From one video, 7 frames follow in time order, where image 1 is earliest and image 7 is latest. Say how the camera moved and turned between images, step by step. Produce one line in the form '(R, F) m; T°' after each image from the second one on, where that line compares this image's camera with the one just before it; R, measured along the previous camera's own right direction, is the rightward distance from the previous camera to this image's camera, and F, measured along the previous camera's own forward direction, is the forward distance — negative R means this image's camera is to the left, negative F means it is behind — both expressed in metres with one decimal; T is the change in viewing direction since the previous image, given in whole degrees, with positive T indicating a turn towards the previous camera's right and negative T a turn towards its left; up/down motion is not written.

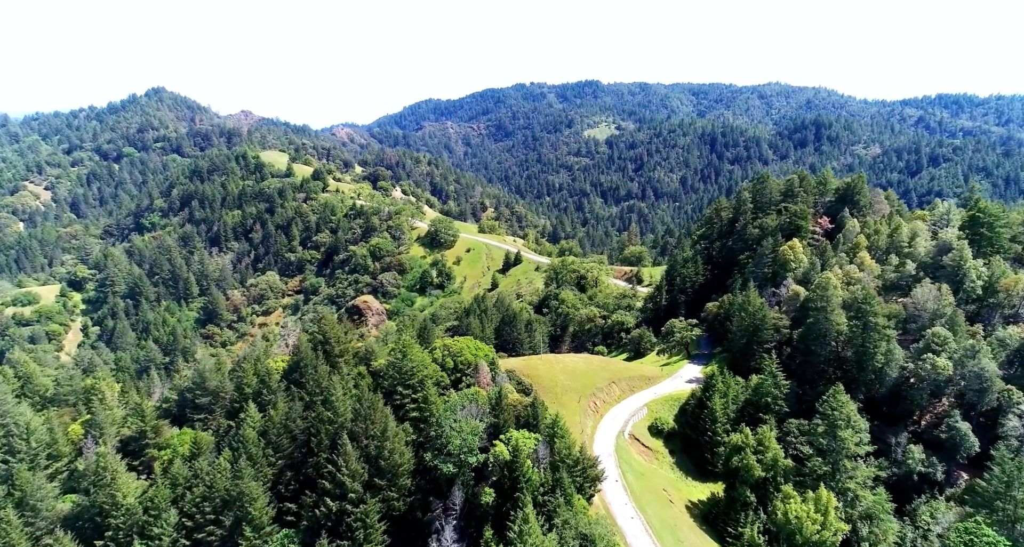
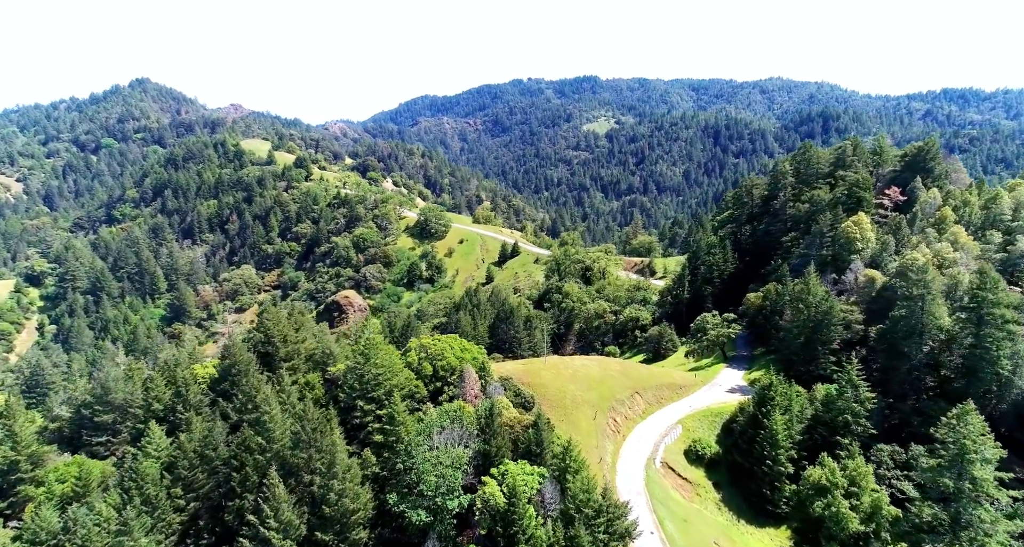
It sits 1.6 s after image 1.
(+0.2, +20.6) m; 0°
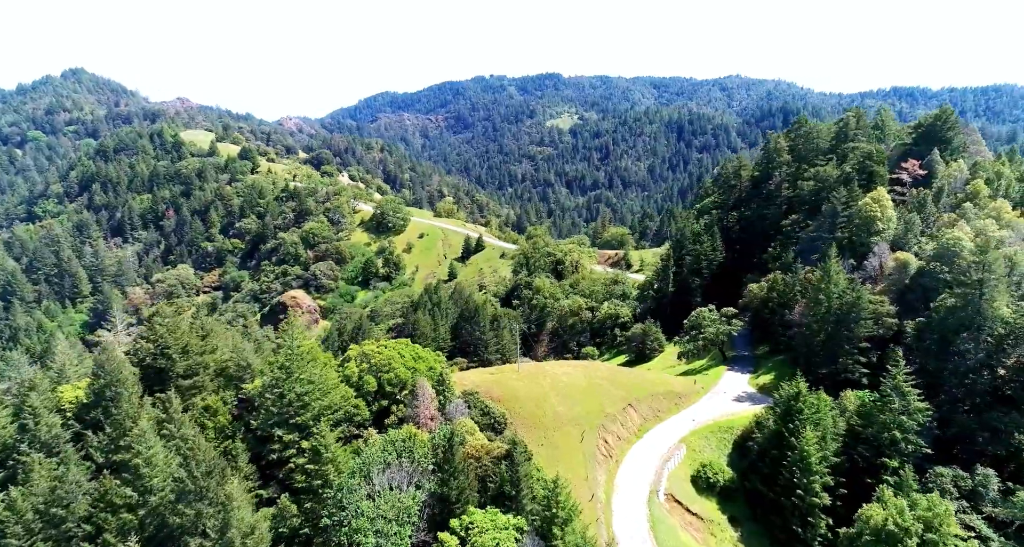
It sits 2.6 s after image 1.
(0.0, +14.0) m; +3°
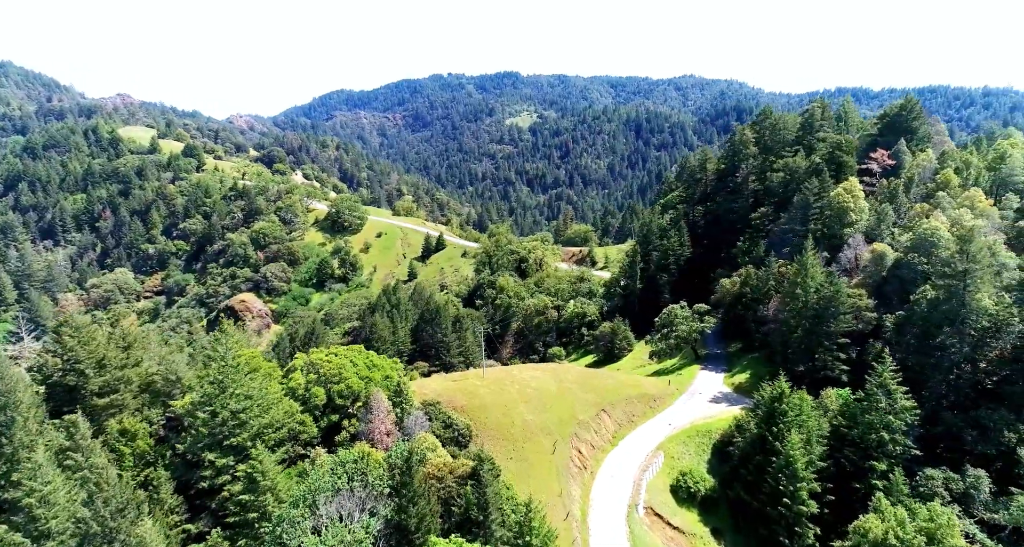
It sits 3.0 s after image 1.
(-0.1, +4.5) m; +3°
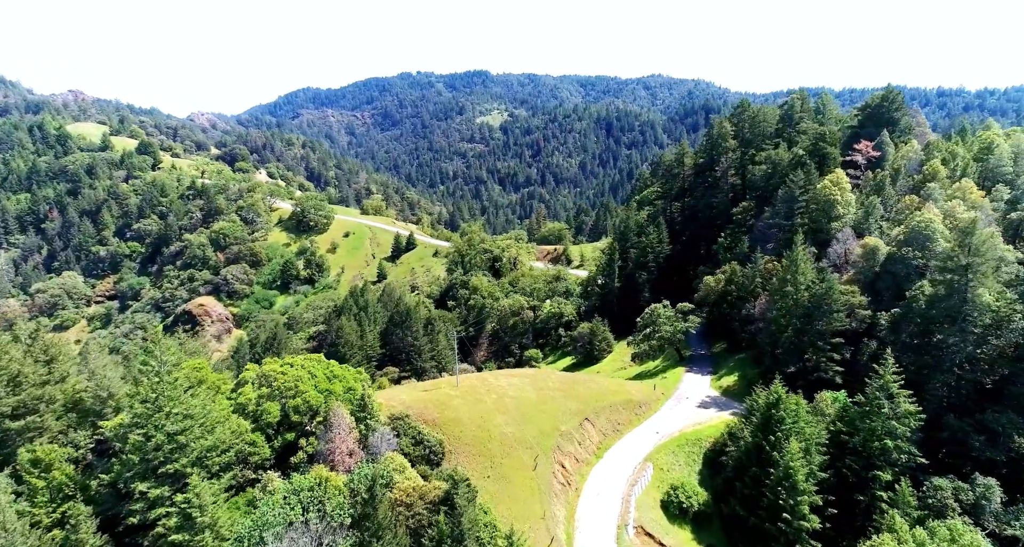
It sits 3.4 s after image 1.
(-0.2, +4.4) m; +2°
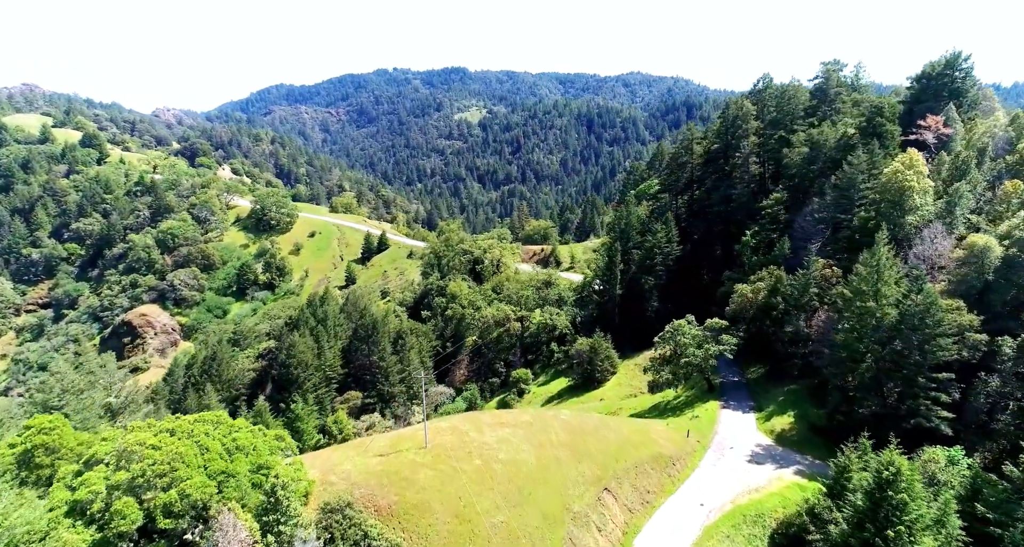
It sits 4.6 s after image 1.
(-0.6, +15.5) m; +2°
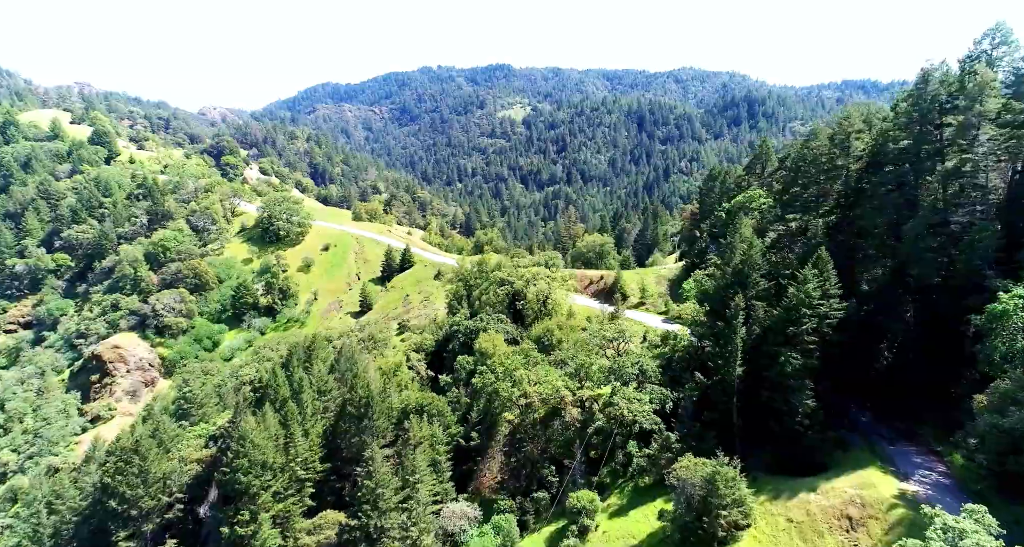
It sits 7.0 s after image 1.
(-1.6, +31.3) m; -4°
